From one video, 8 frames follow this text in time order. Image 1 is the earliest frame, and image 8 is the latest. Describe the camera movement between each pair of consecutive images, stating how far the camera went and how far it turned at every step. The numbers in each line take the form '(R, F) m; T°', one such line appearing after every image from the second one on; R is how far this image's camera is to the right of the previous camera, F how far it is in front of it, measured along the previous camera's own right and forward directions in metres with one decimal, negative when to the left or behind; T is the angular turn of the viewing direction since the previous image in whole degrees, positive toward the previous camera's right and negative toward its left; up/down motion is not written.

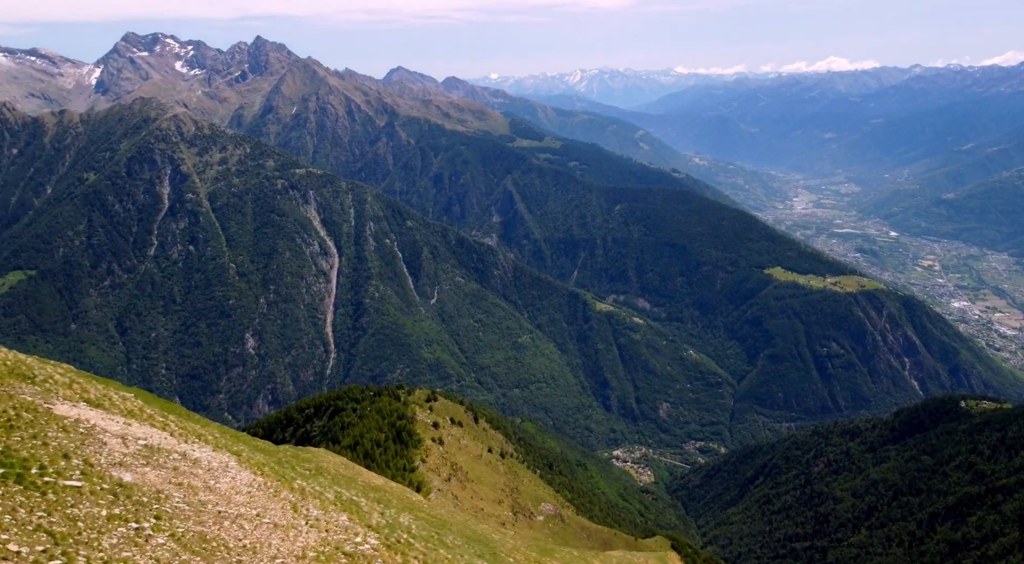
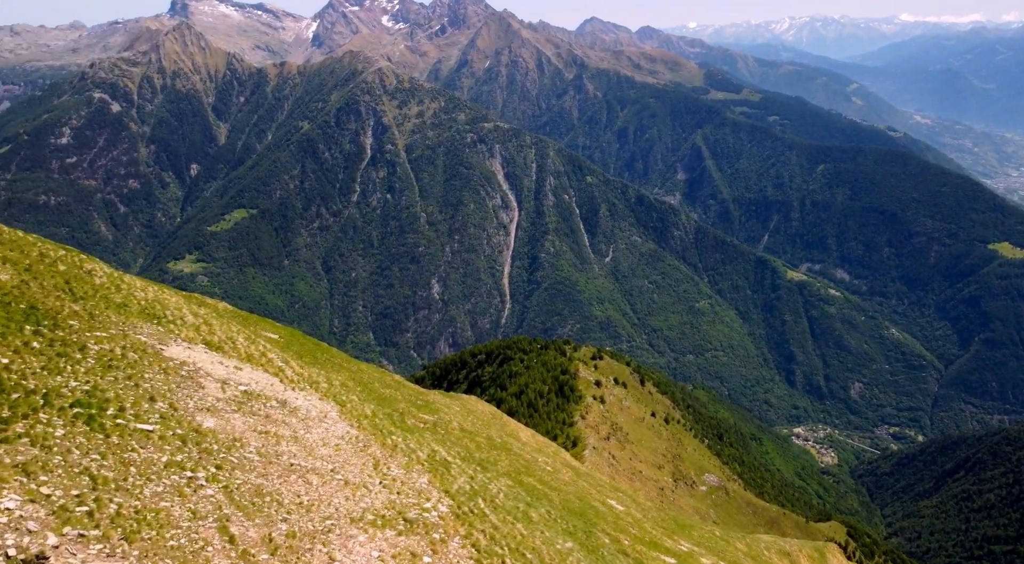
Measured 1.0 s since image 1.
(+4.7, +3.0) m; -14°
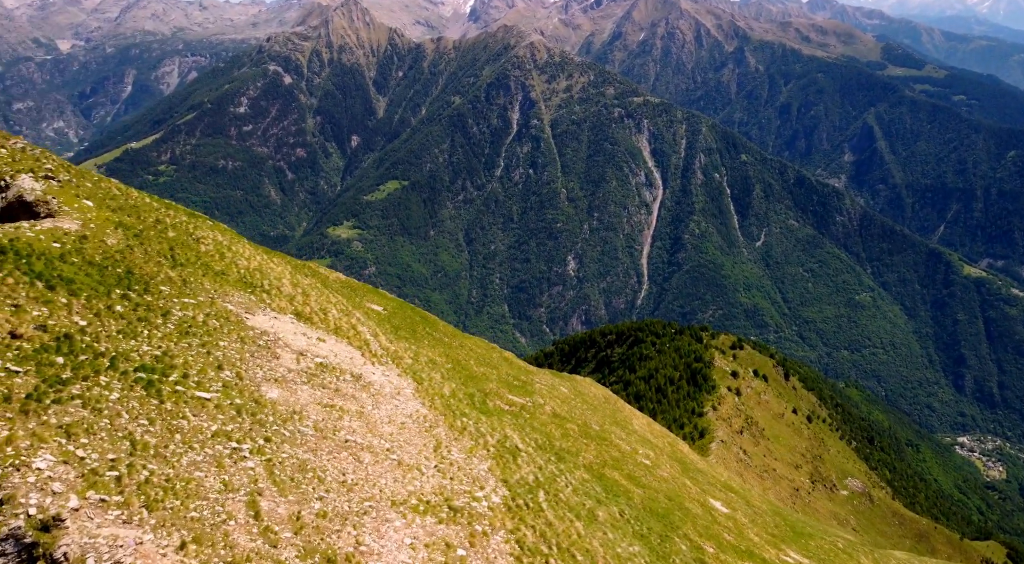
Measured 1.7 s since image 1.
(+3.8, +1.8) m; -11°
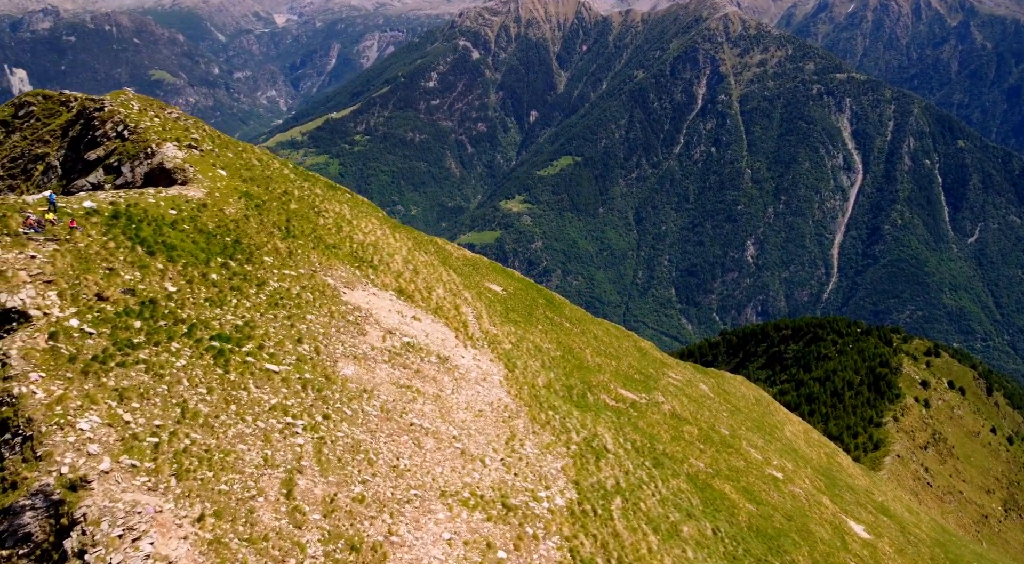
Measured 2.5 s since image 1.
(+4.4, +2.3) m; -13°
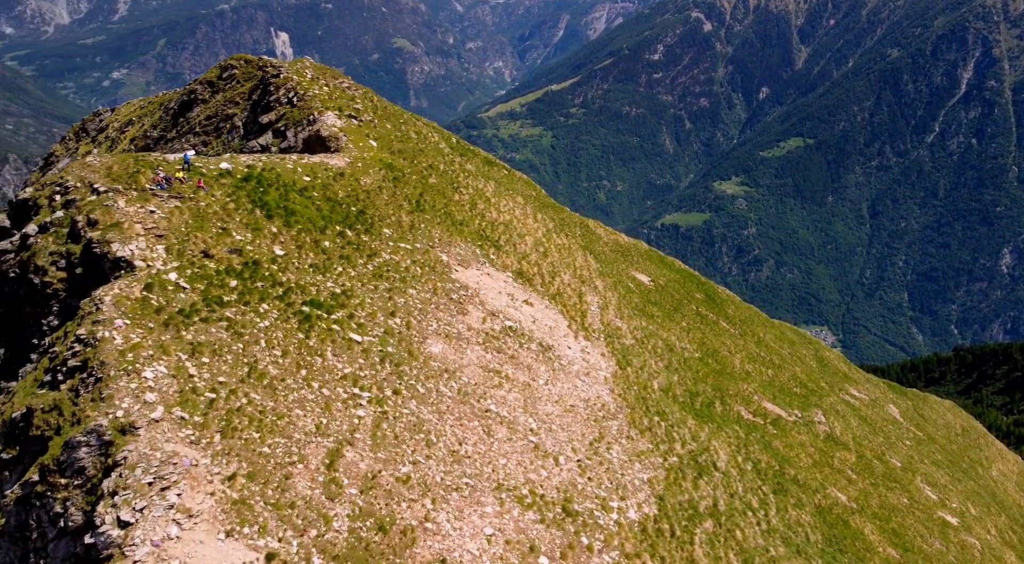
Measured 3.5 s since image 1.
(+5.2, +2.3) m; -15°
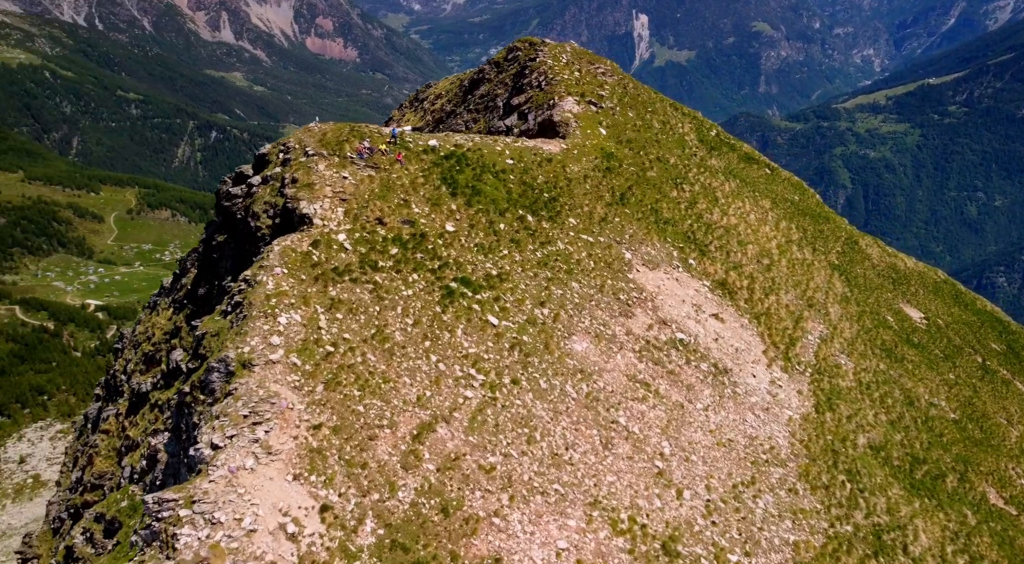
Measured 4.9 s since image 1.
(+7.4, +2.7) m; -23°
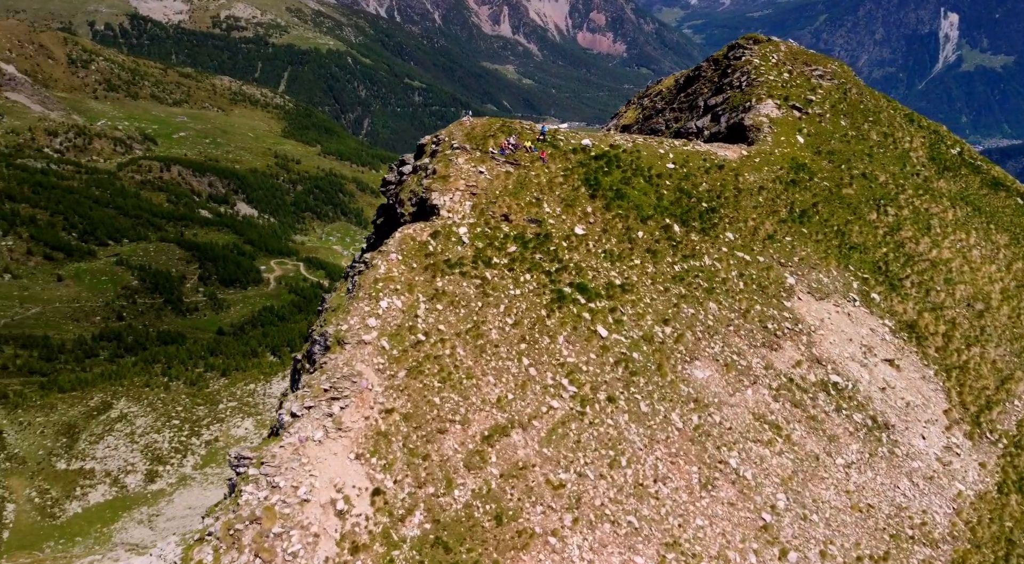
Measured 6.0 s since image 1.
(+5.5, +2.1) m; -18°
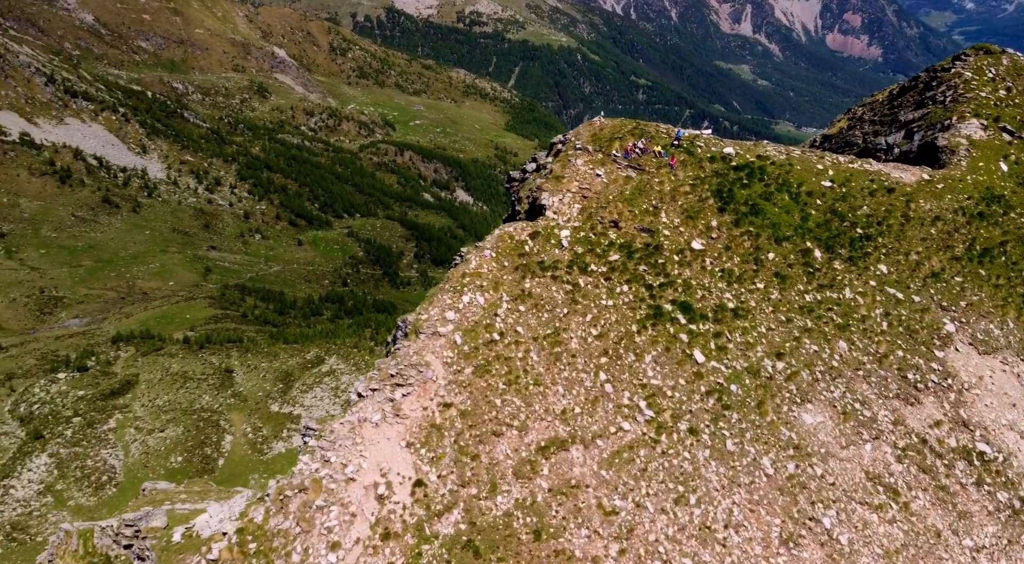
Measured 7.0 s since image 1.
(+4.7, +1.6) m; -15°
